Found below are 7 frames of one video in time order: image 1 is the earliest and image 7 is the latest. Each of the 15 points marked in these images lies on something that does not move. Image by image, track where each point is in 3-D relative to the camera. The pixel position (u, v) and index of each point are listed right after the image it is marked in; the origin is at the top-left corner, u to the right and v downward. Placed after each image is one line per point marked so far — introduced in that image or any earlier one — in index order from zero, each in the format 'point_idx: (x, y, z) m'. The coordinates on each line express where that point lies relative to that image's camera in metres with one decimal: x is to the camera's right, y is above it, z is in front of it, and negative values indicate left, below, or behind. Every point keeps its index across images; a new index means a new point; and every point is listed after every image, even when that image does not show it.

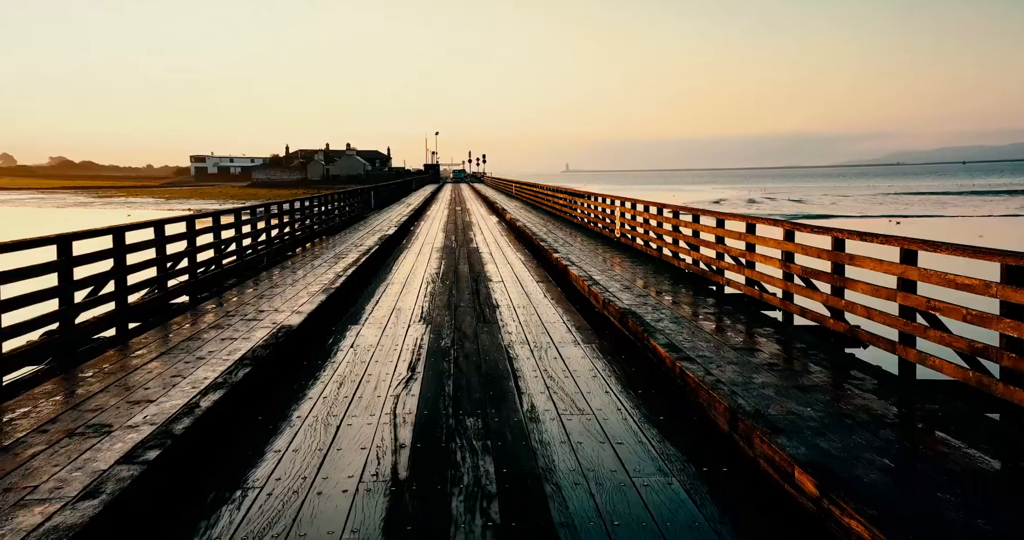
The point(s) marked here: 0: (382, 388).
0: (-1.0, -0.9, +4.7) m
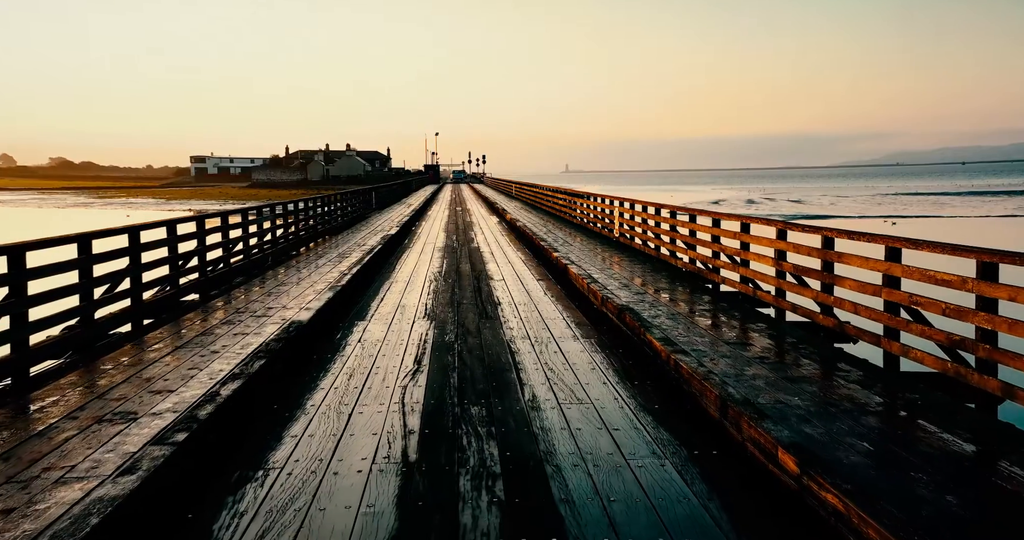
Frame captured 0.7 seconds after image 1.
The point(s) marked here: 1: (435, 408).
0: (-1.0, -0.9, +5.0) m
1: (-0.6, -1.0, +4.4) m
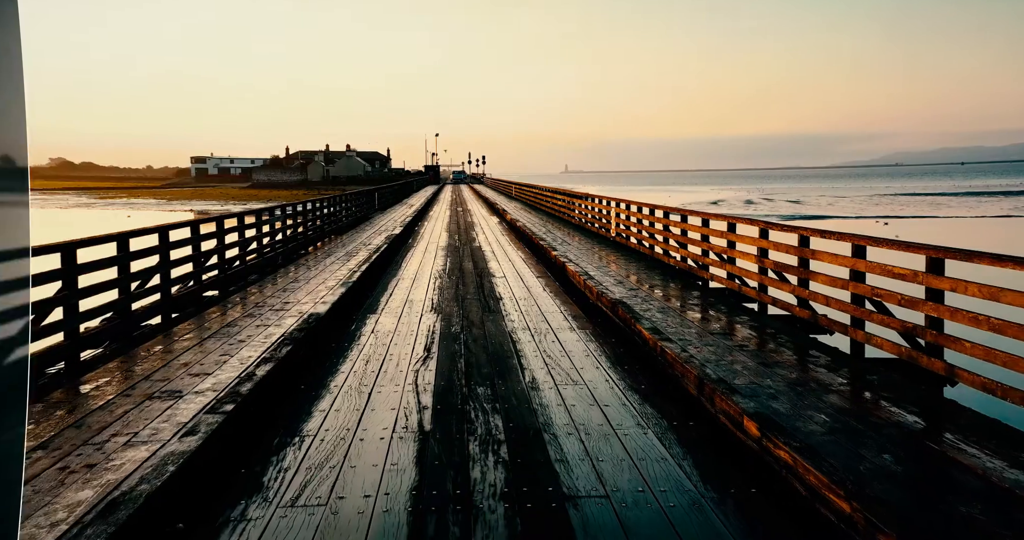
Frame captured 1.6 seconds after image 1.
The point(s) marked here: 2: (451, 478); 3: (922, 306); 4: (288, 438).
0: (-1.0, -0.9, +5.5) m
1: (-0.5, -1.0, +4.9) m
2: (-0.4, -1.2, +3.4) m
3: (+3.2, -0.3, +4.6) m
4: (-1.6, -1.1, +3.9) m
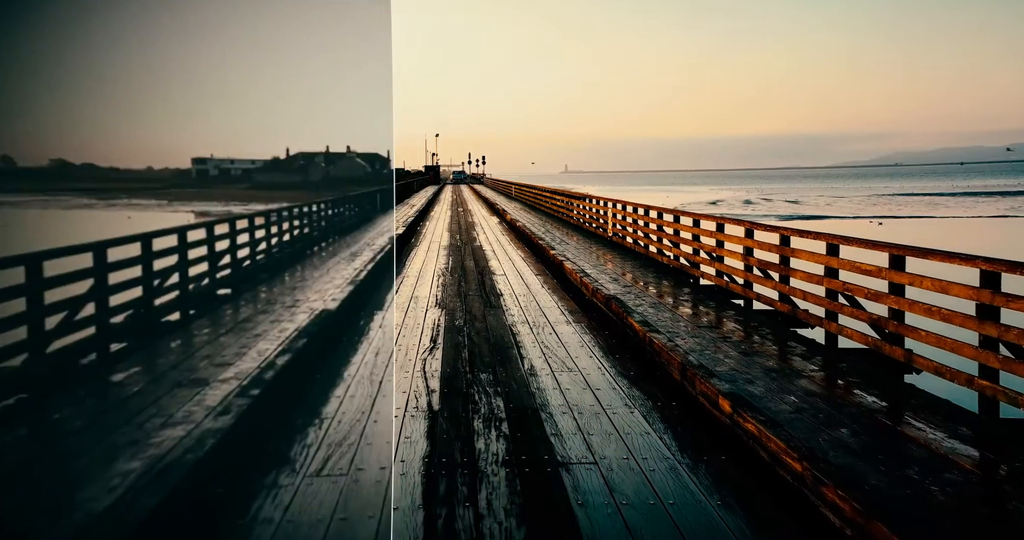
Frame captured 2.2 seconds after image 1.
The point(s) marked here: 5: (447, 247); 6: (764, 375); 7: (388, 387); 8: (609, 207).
0: (-1.0, -0.8, +5.9) m
1: (-0.5, -0.9, +5.3) m
2: (-0.4, -1.2, +3.9) m
3: (+3.2, -0.2, +5.1) m
4: (-1.6, -1.1, +4.3) m
5: (-1.6, +0.6, +15.2) m
6: (+2.2, -0.9, +5.3) m
7: (-1.0, -1.0, +5.0) m
8: (+2.8, +1.8, +17.4) m
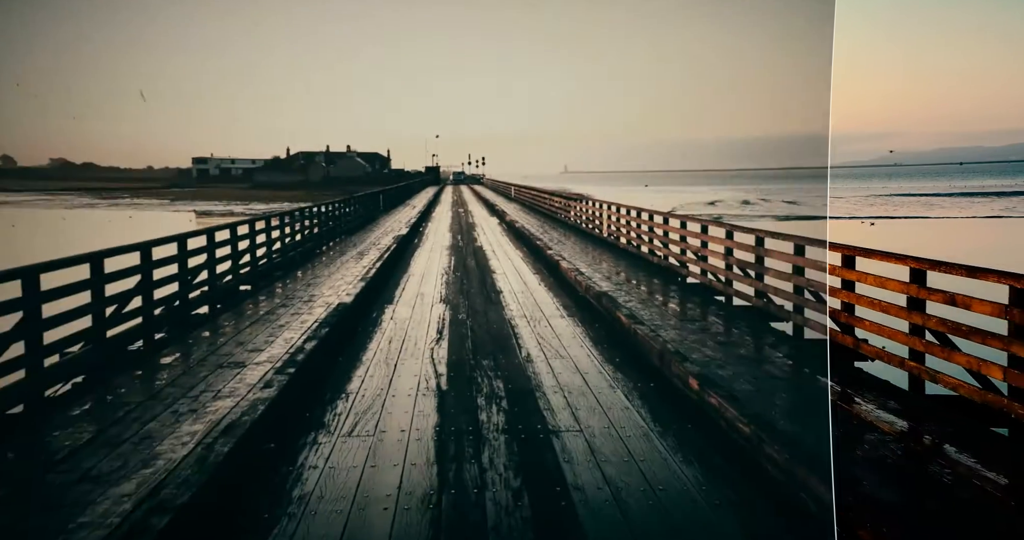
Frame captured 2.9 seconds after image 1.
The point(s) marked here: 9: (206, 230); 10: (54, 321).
0: (-1.0, -0.8, +6.6) m
1: (-0.6, -0.9, +6.0) m
2: (-0.4, -1.1, +4.6) m
3: (+3.2, -0.2, +5.8) m
4: (-1.6, -1.1, +5.0) m
5: (-1.7, +0.6, +15.8) m
6: (+2.2, -0.9, +5.9) m
7: (-1.1, -1.0, +5.7) m
8: (+2.8, +1.9, +18.0) m
9: (-4.5, +0.6, +8.7) m
10: (-3.7, -0.4, +4.9) m
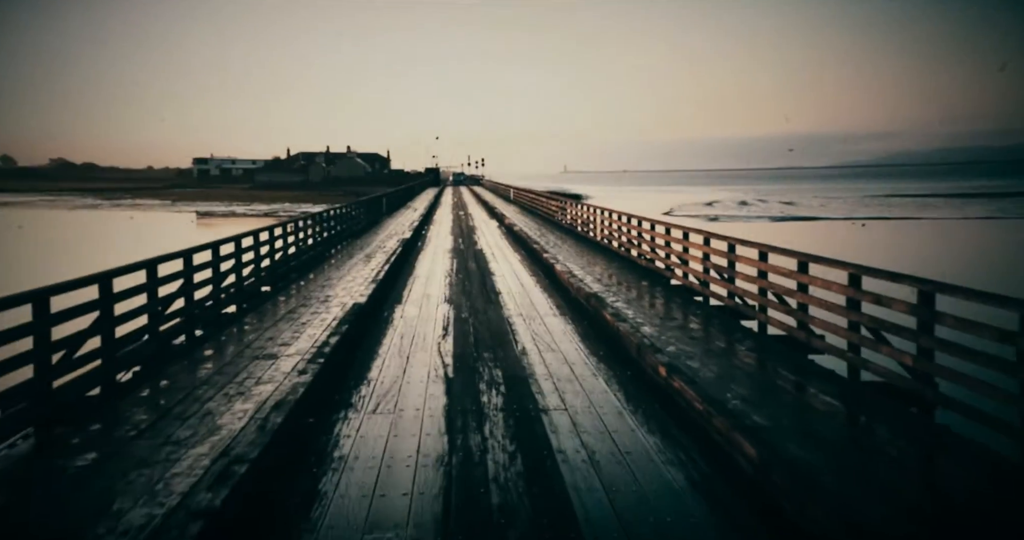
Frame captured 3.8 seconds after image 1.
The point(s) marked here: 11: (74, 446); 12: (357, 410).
0: (-1.0, -0.9, +7.5) m
1: (-0.6, -1.0, +6.9) m
2: (-0.4, -1.2, +5.4) m
3: (+3.1, -0.3, +6.6) m
4: (-1.6, -1.1, +5.8) m
5: (-1.7, +0.5, +16.7) m
6: (+2.2, -1.0, +6.8) m
7: (-1.1, -1.0, +6.5) m
8: (+2.8, +1.8, +18.9) m
9: (-4.5, +0.5, +9.6) m
10: (-3.7, -0.5, +5.7) m
11: (-3.2, -1.3, +4.3) m
12: (-1.4, -1.2, +5.2) m
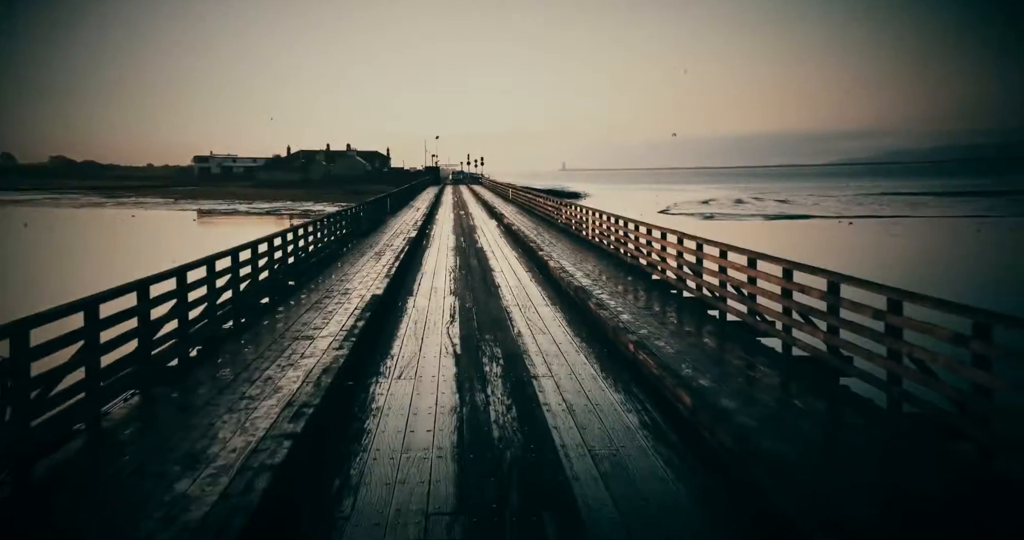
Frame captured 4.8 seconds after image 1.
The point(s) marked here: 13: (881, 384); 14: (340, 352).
0: (-1.1, -0.8, +8.7) m
1: (-0.6, -0.9, +8.1) m
2: (-0.4, -1.1, +6.7) m
3: (+3.1, -0.2, +7.9) m
4: (-1.6, -1.1, +7.1) m
5: (-1.8, +0.6, +18.0) m
6: (+2.1, -0.9, +8.1) m
7: (-1.1, -0.9, +7.8) m
8: (+2.7, +1.9, +20.2) m
9: (-4.5, +0.6, +10.9) m
10: (-3.8, -0.4, +7.0) m
11: (-3.2, -1.2, +5.6) m
12: (-1.4, -1.2, +6.5) m
13: (+3.3, -1.0, +5.3) m
14: (-1.9, -0.9, +6.7) m
